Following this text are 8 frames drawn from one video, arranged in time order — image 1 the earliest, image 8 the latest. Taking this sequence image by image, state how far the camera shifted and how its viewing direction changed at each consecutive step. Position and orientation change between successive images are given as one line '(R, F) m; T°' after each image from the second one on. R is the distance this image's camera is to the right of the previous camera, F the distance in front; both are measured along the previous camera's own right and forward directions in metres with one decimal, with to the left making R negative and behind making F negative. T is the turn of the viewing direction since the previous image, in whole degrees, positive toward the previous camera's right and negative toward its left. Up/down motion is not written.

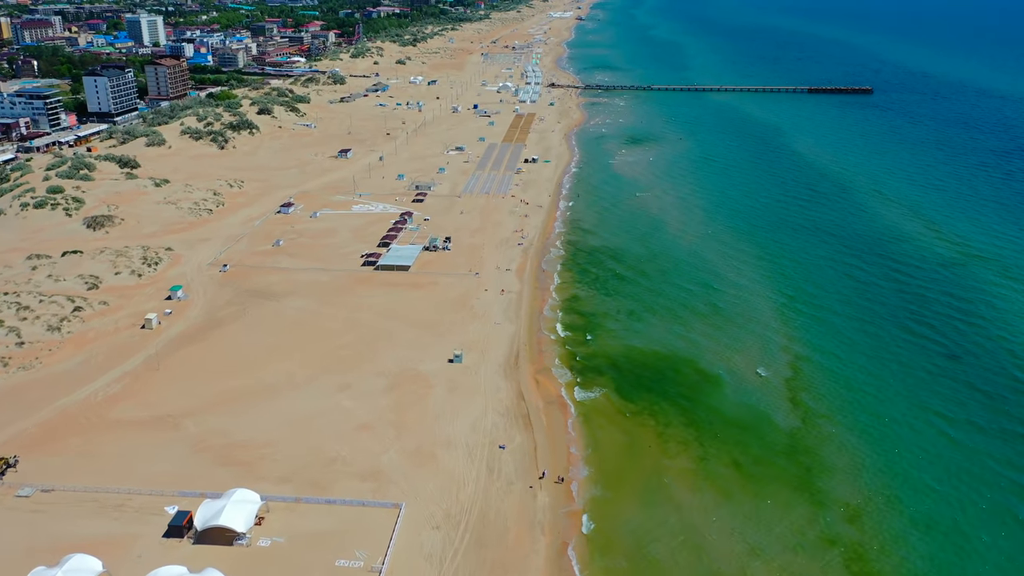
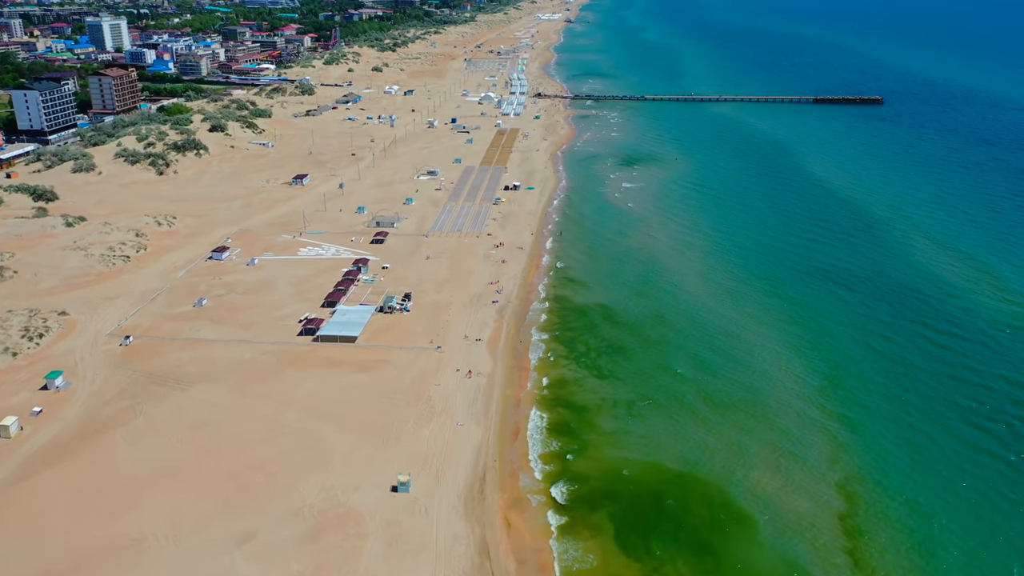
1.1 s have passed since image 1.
(+1.0, +9.2) m; +1°
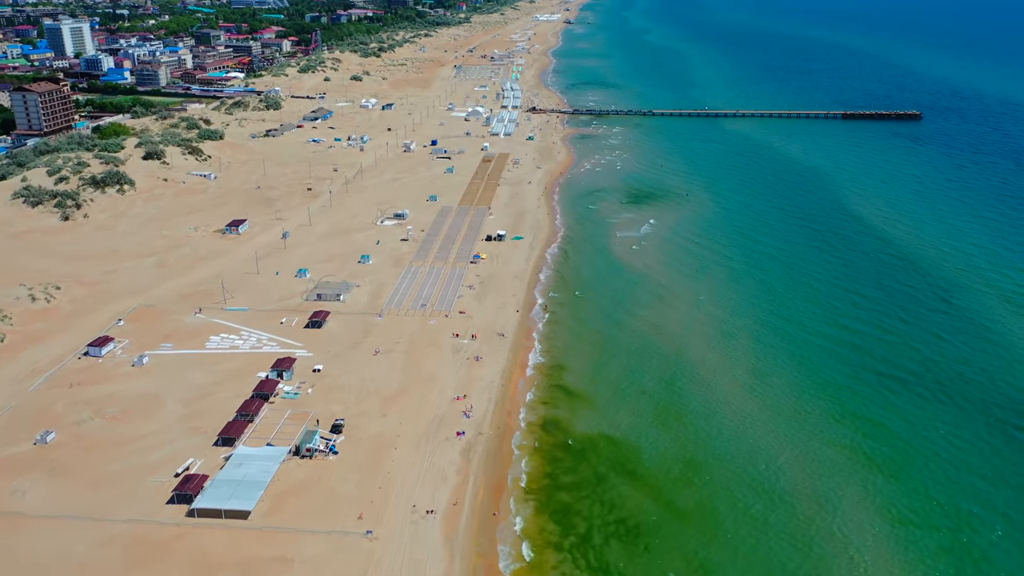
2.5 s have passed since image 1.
(+1.1, +12.7) m; 0°
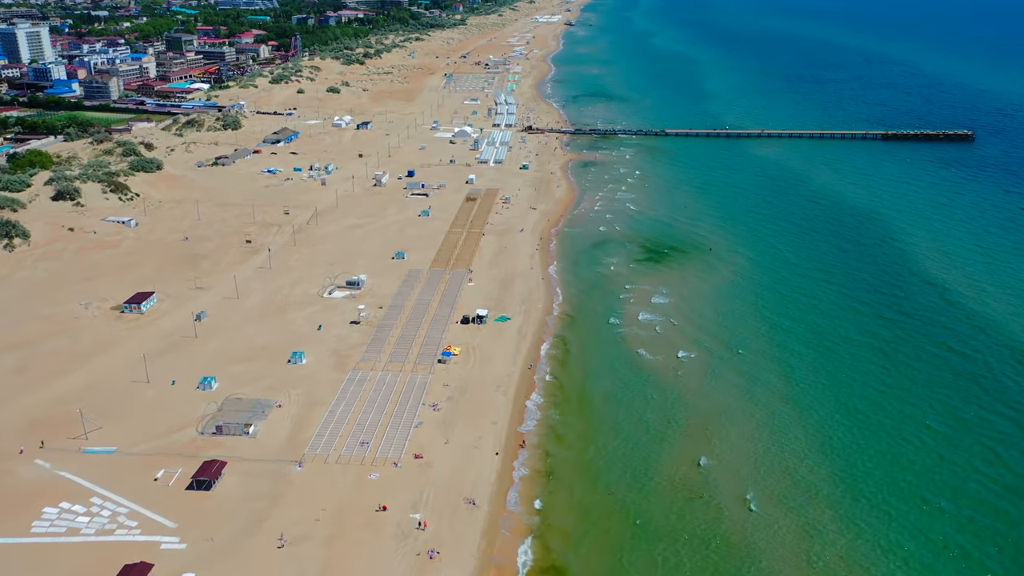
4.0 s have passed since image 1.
(+0.9, +12.8) m; 0°
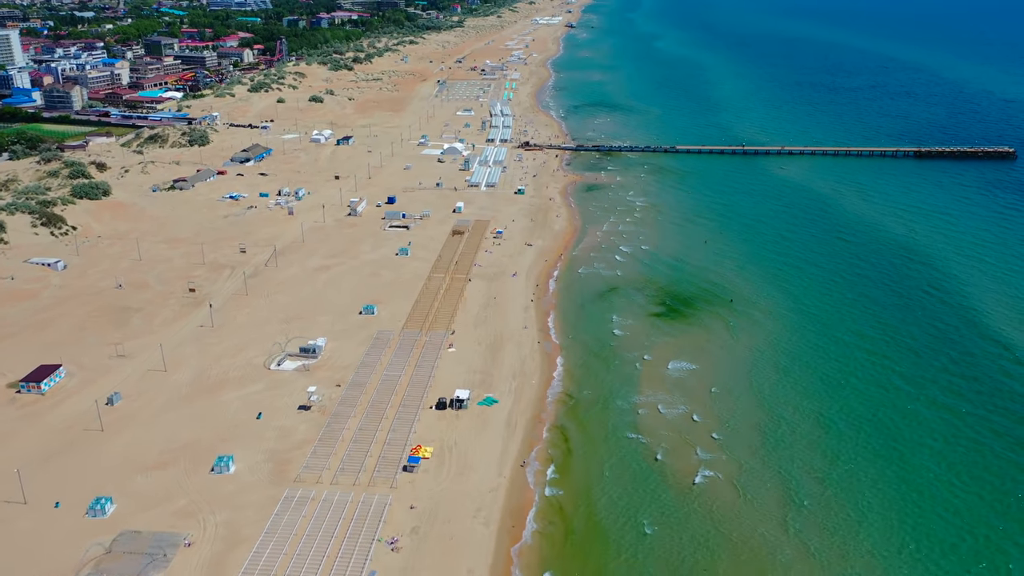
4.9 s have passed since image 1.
(+0.5, +8.1) m; 0°
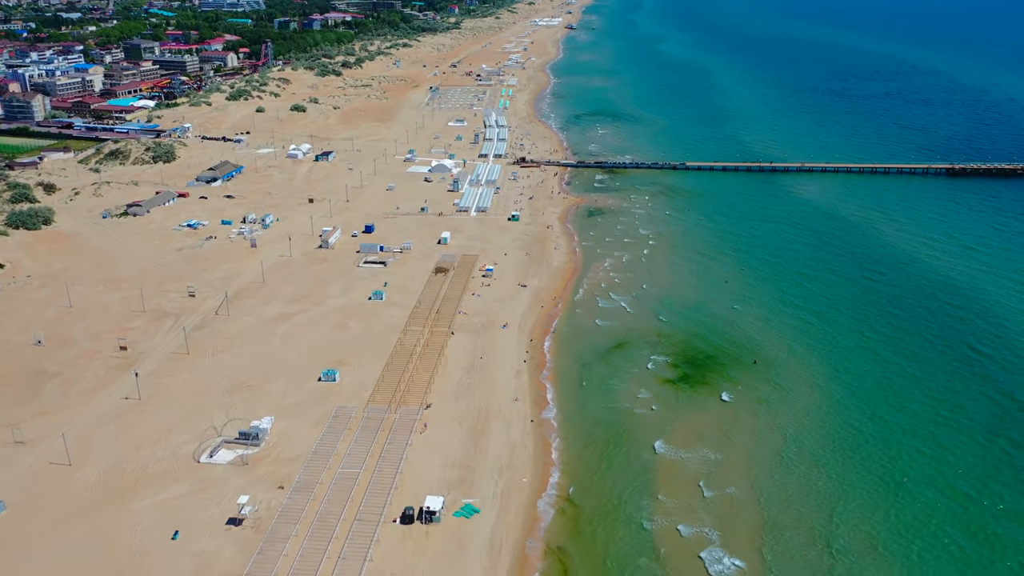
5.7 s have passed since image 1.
(+0.5, +7.0) m; 0°
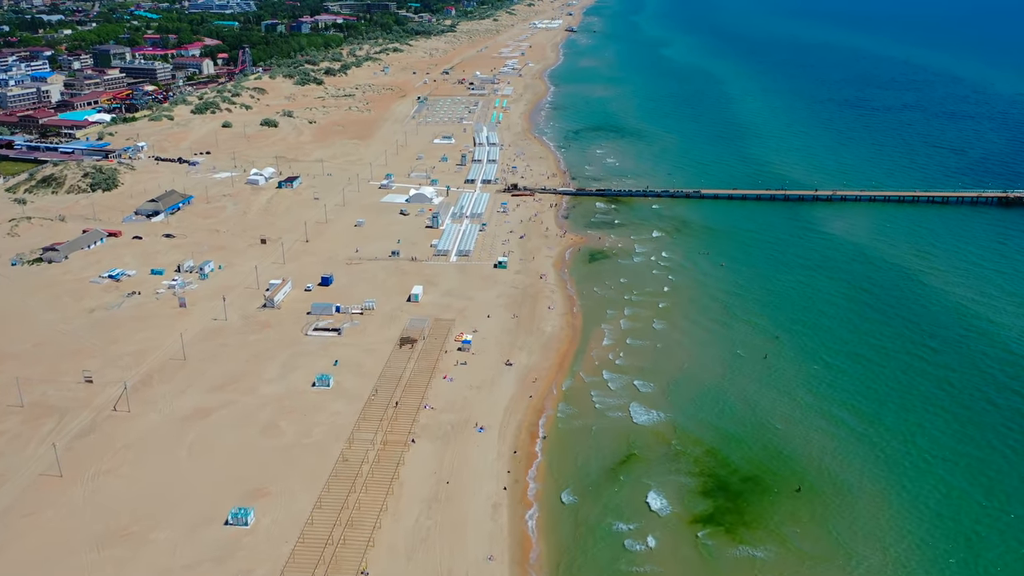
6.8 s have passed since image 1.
(+0.9, +9.3) m; 0°
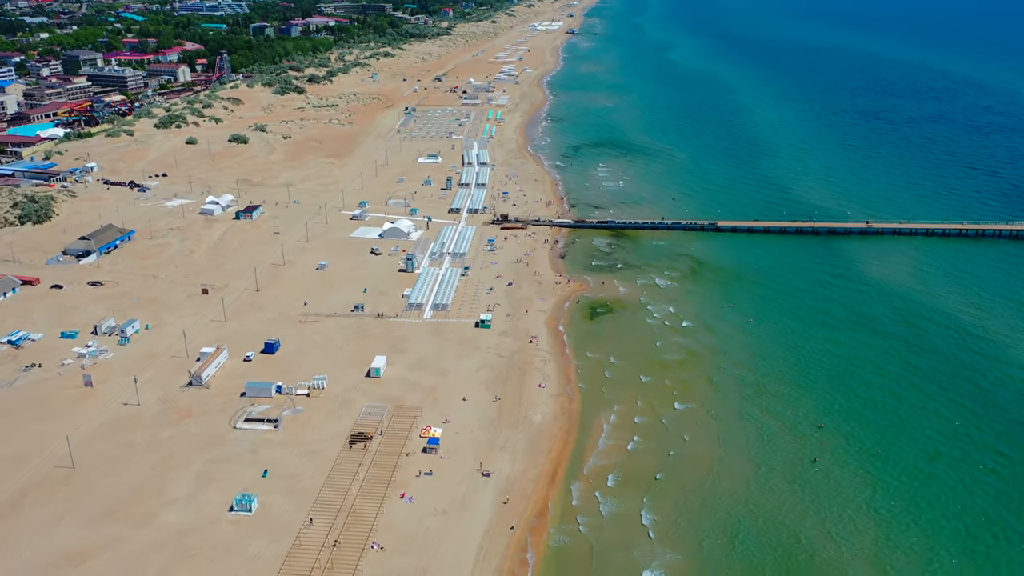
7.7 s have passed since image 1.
(+0.9, +8.1) m; 0°
